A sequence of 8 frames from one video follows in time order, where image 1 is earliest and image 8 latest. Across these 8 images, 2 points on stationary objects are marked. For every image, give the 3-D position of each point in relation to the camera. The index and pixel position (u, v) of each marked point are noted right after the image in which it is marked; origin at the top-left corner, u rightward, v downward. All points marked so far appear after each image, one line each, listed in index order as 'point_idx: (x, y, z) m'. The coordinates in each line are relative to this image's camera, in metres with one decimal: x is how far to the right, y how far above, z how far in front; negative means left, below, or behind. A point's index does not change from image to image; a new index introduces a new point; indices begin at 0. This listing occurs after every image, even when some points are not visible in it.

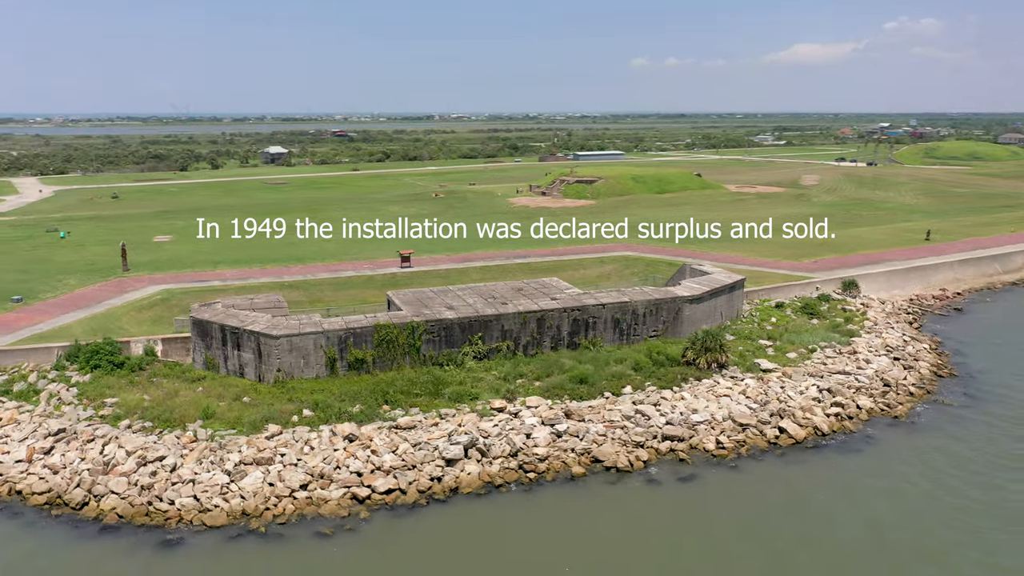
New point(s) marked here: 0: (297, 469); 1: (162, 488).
0: (-4.6, -3.9, +17.5) m
1: (-7.3, -4.2, +16.8) m
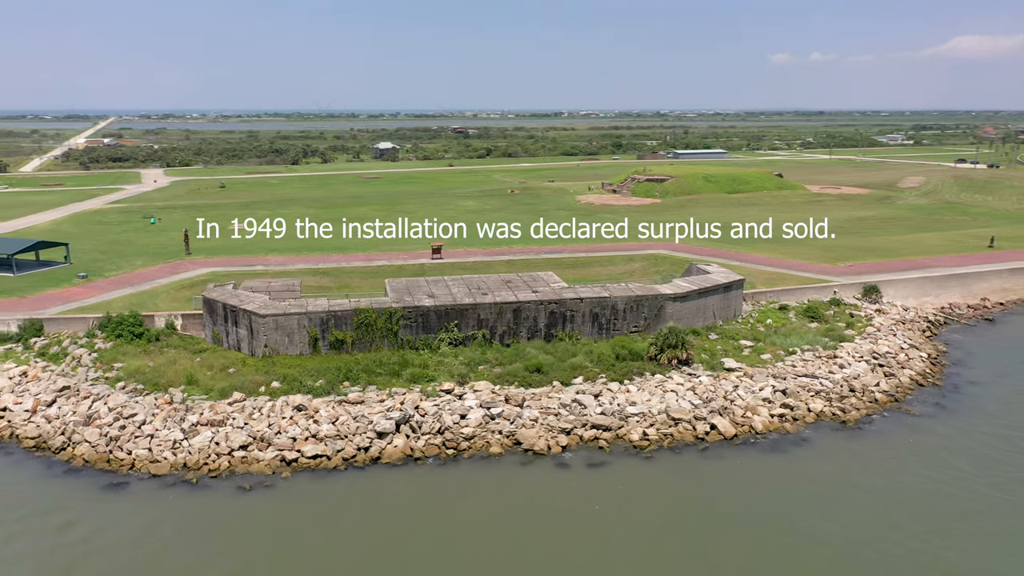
0: (-6.5, -3.5, +19.6) m
1: (-9.2, -3.6, +19.4) m
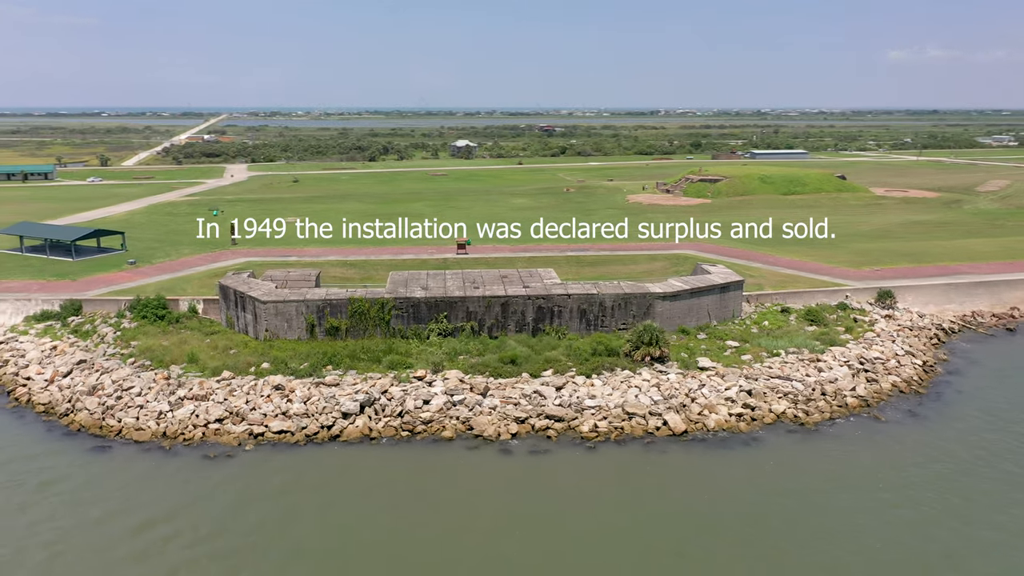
0: (-7.7, -3.1, +21.4) m
1: (-10.4, -3.2, +21.5) m
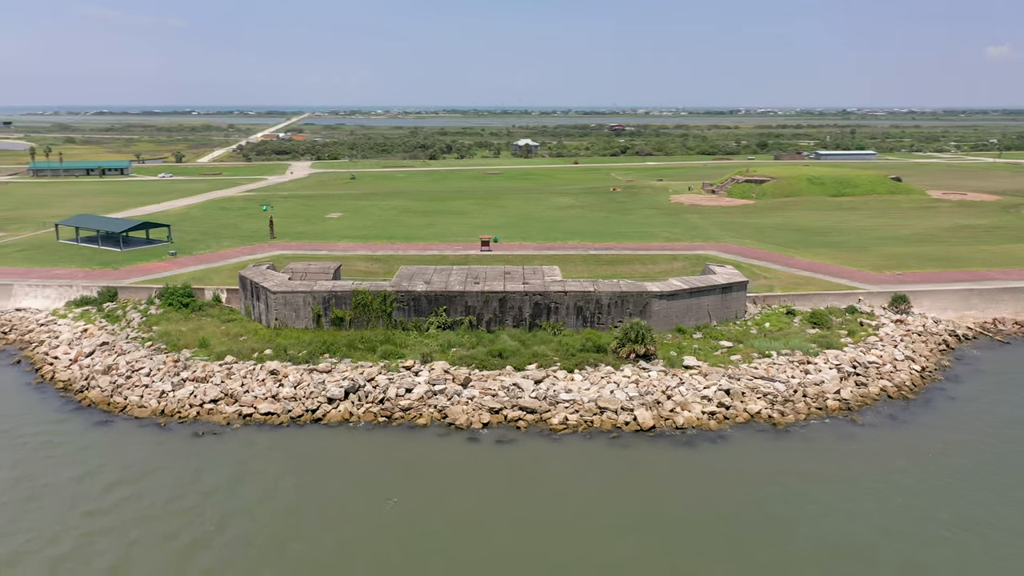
0: (-8.3, -2.8, +22.9) m
1: (-11.0, -2.9, +23.2) m
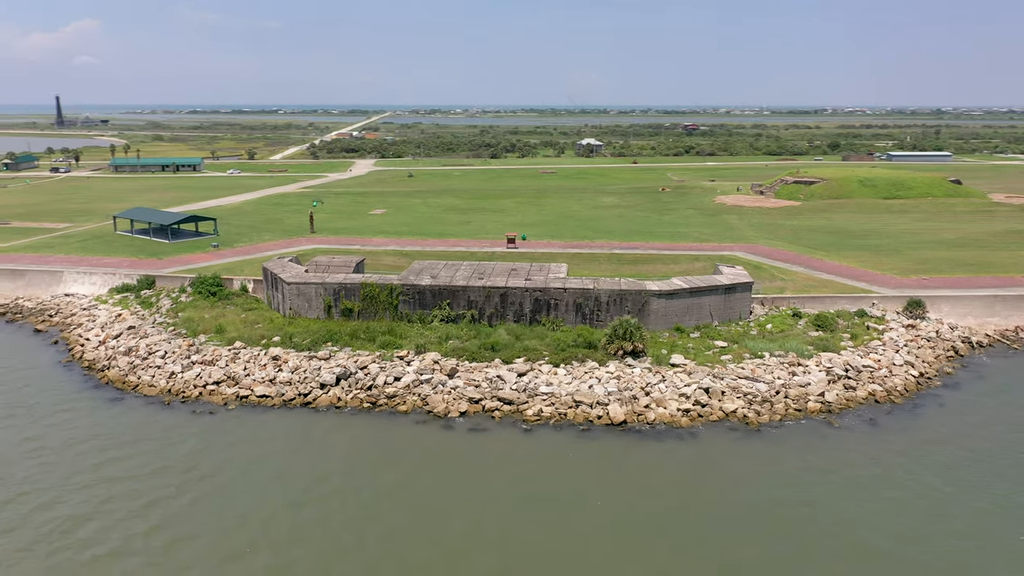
0: (-8.7, -2.5, +24.4) m
1: (-11.4, -2.5, +25.0) m
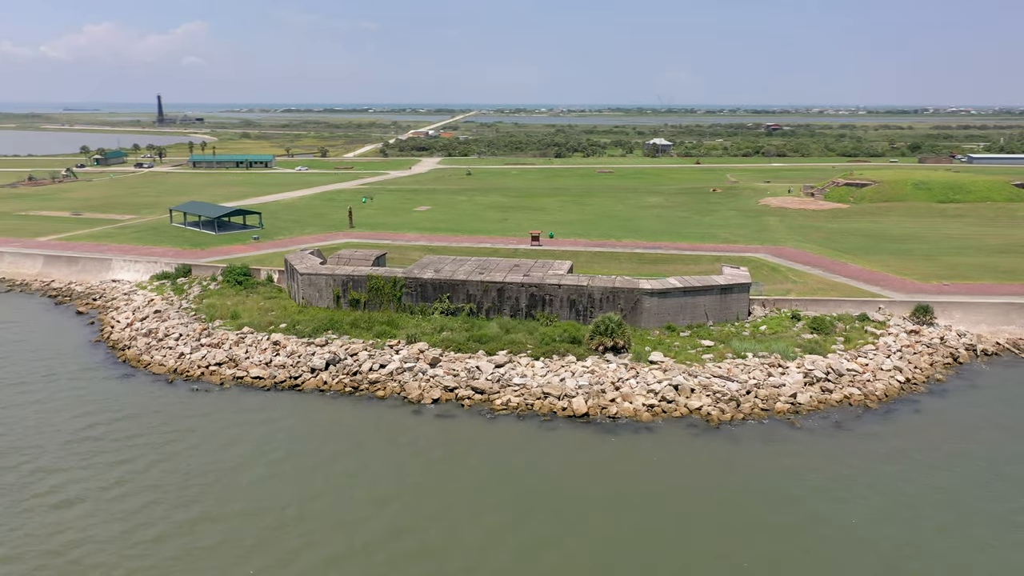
0: (-9.2, -2.1, +26.2) m
1: (-11.8, -2.0, +27.1) m
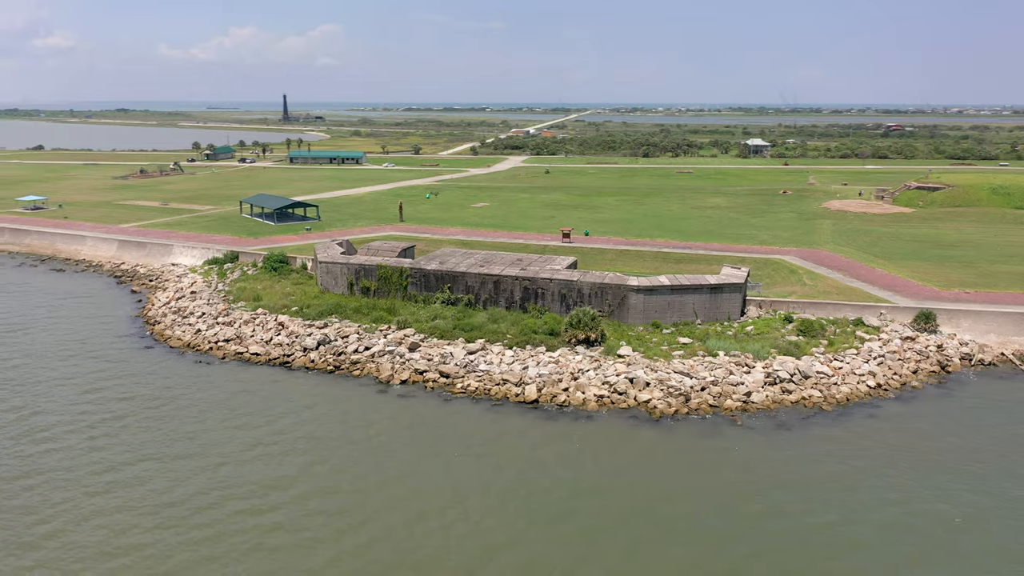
0: (-9.8, -1.5, +28.8) m
1: (-12.3, -1.4, +30.0) m
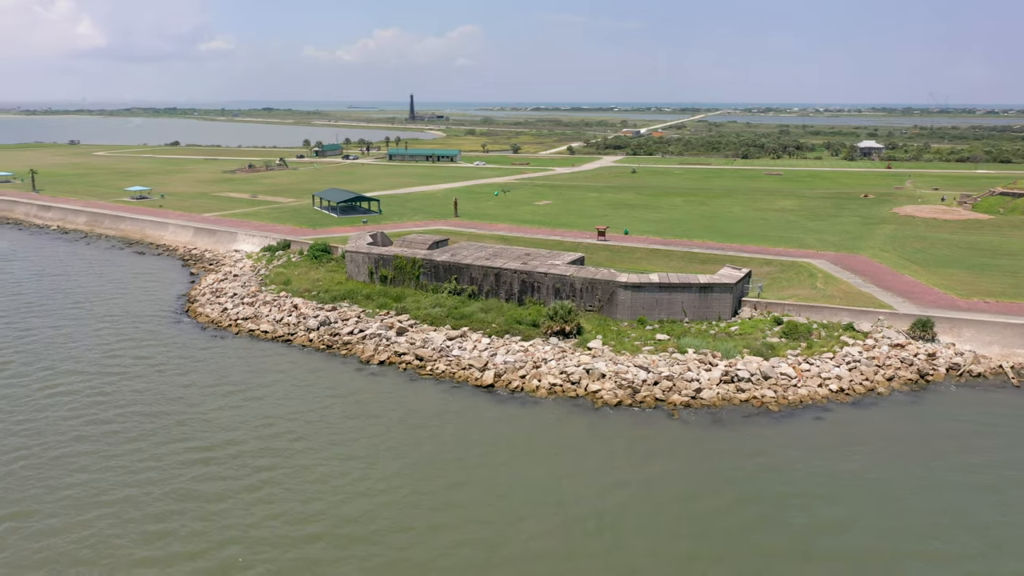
0: (-10.0, -0.9, +31.6) m
1: (-12.2, -0.7, +33.2) m
